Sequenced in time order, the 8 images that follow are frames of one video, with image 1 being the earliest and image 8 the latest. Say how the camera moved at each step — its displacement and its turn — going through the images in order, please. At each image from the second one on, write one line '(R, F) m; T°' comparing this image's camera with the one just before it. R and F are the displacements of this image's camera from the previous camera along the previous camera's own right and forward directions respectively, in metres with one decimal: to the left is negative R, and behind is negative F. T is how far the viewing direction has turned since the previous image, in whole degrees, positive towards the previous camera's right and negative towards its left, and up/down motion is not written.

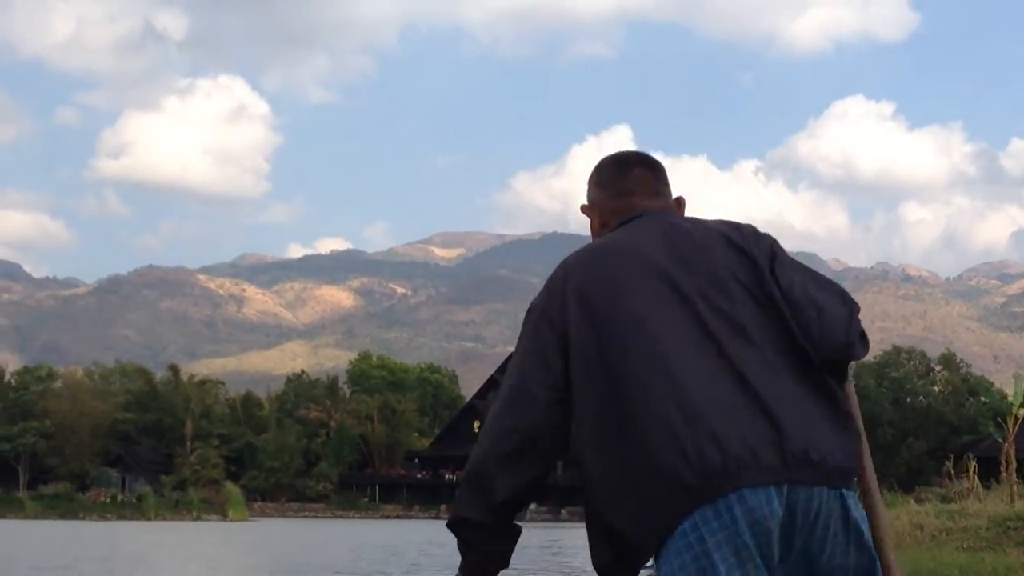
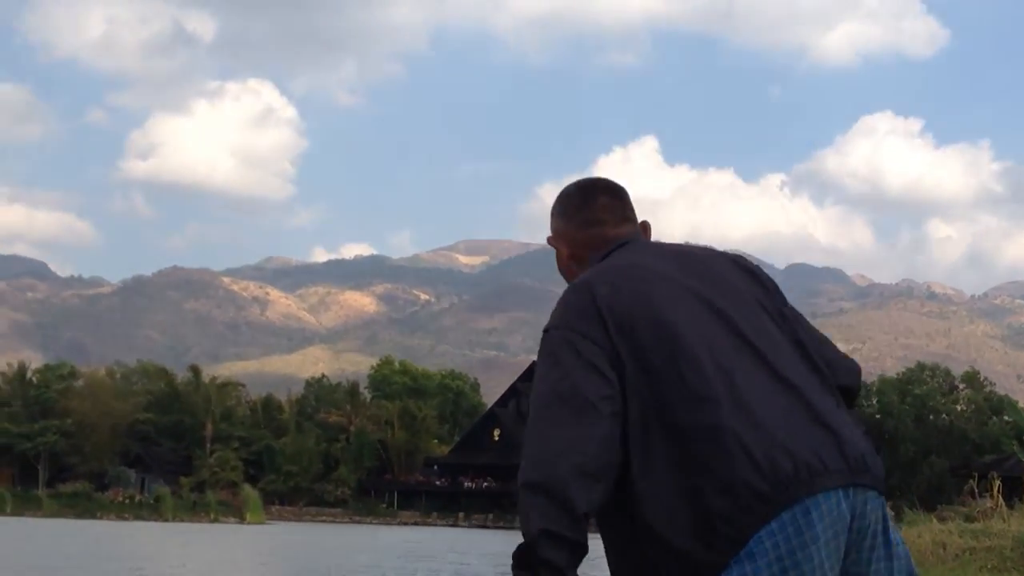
(-0.1, 0.0) m; -1°
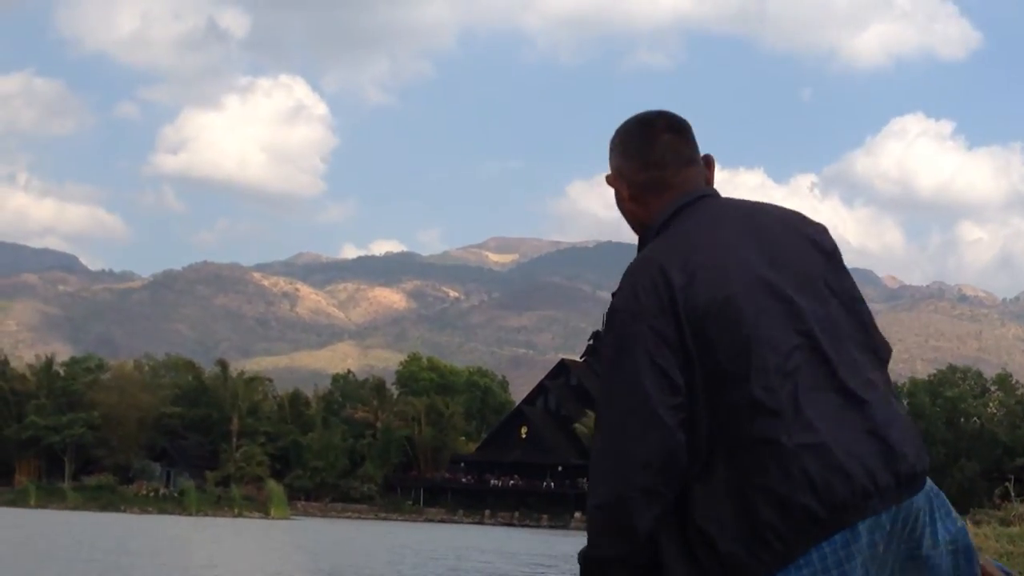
(-0.2, 0.0) m; -1°
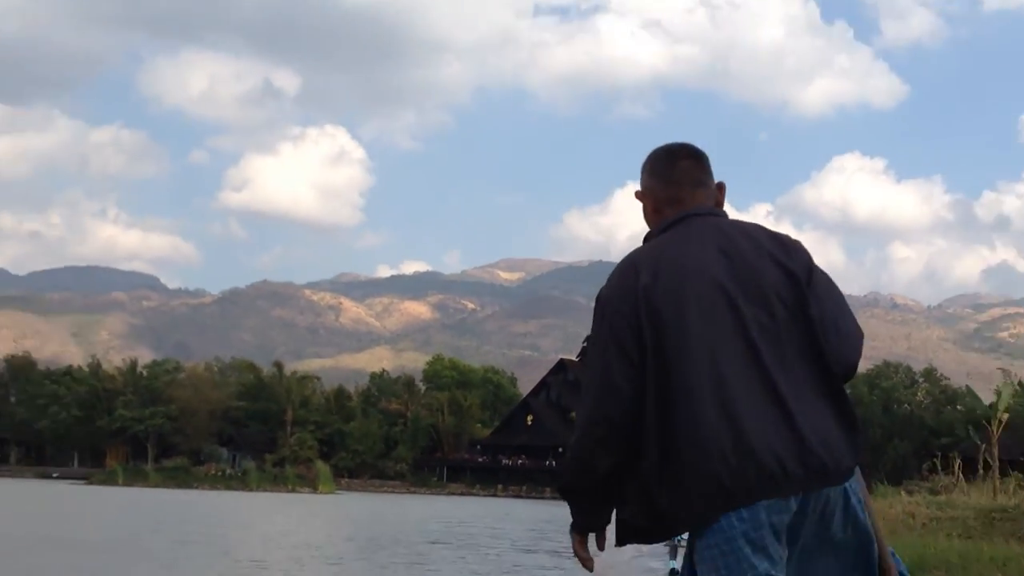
(+0.8, -9.4) m; -1°
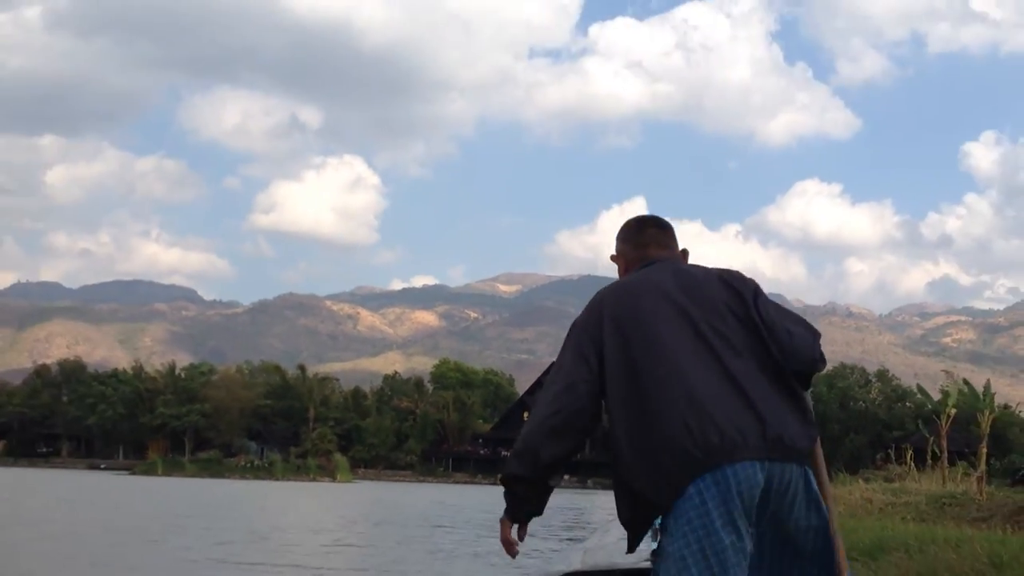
(+0.7, -7.0) m; -1°
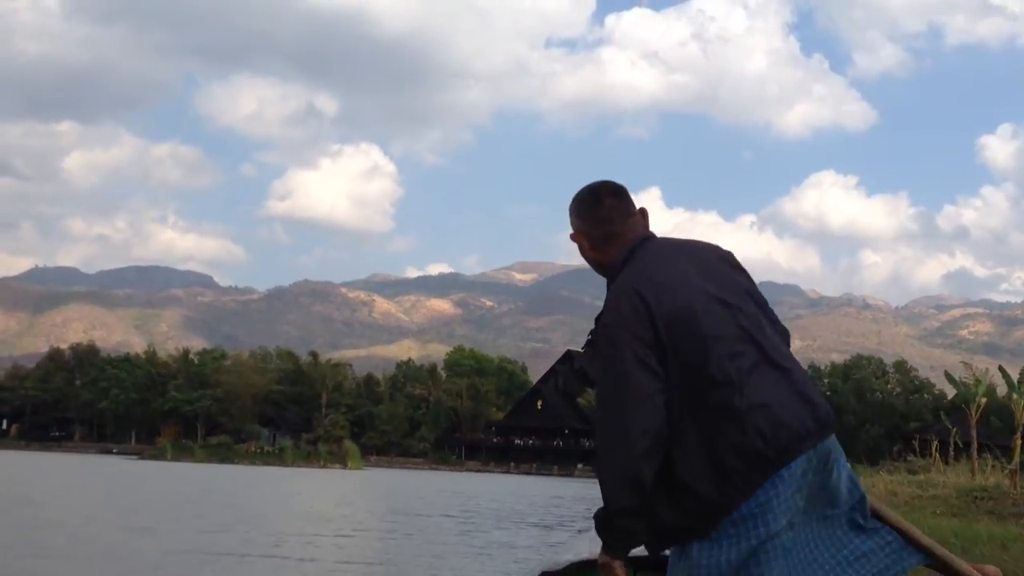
(0.0, -0.1) m; -1°
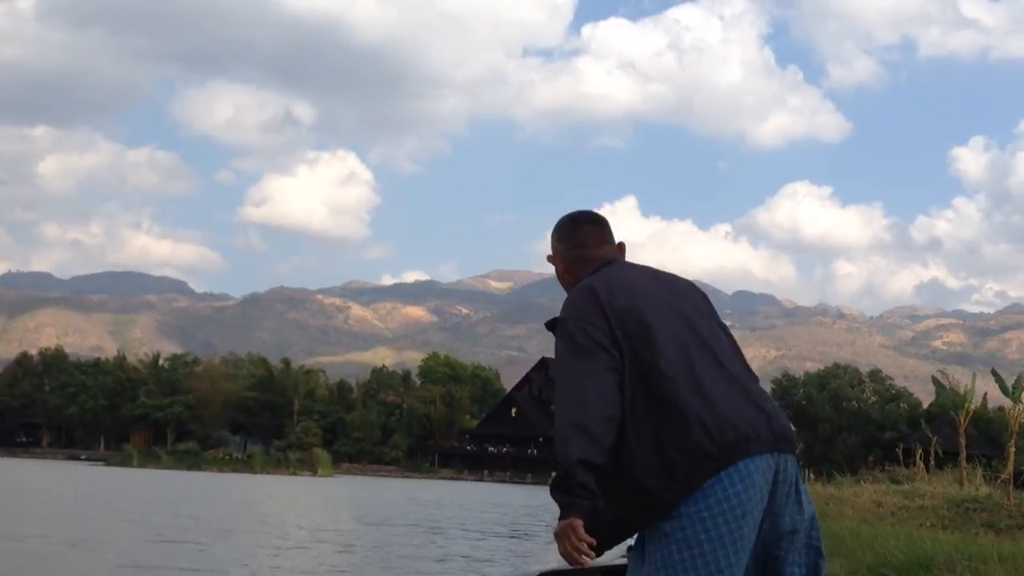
(0.0, 0.0) m; +1°
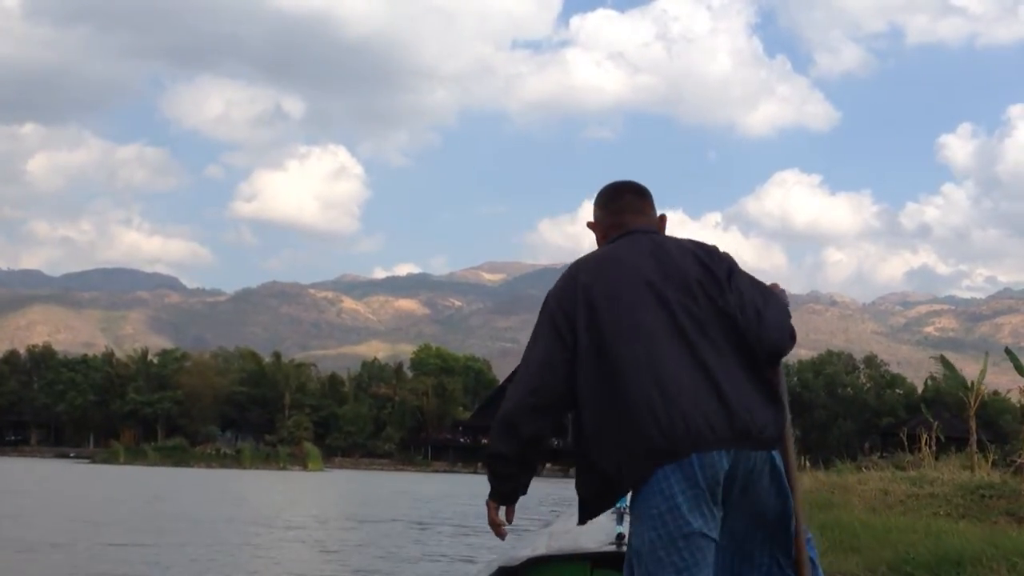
(0.0, 0.0) m; 0°
